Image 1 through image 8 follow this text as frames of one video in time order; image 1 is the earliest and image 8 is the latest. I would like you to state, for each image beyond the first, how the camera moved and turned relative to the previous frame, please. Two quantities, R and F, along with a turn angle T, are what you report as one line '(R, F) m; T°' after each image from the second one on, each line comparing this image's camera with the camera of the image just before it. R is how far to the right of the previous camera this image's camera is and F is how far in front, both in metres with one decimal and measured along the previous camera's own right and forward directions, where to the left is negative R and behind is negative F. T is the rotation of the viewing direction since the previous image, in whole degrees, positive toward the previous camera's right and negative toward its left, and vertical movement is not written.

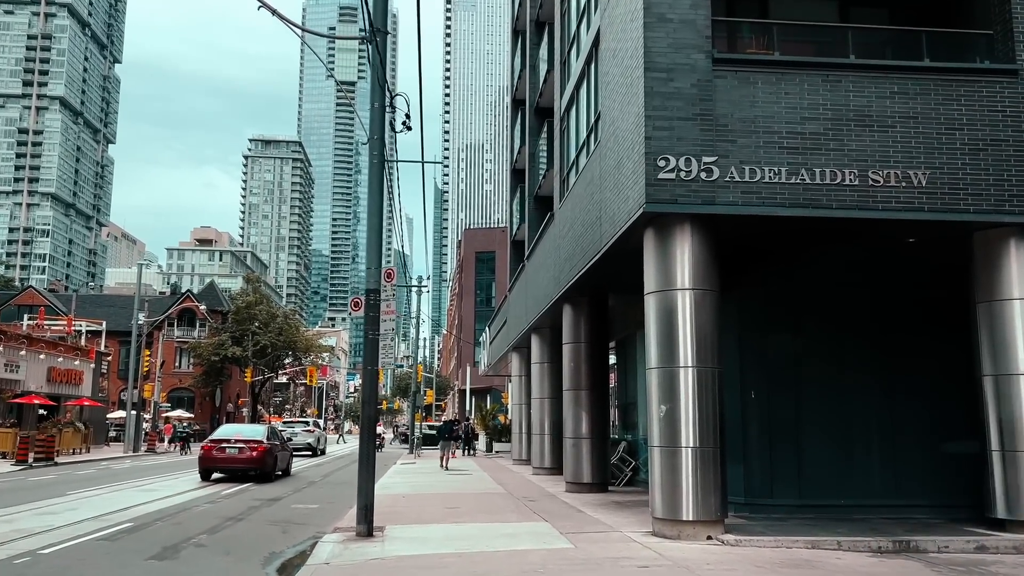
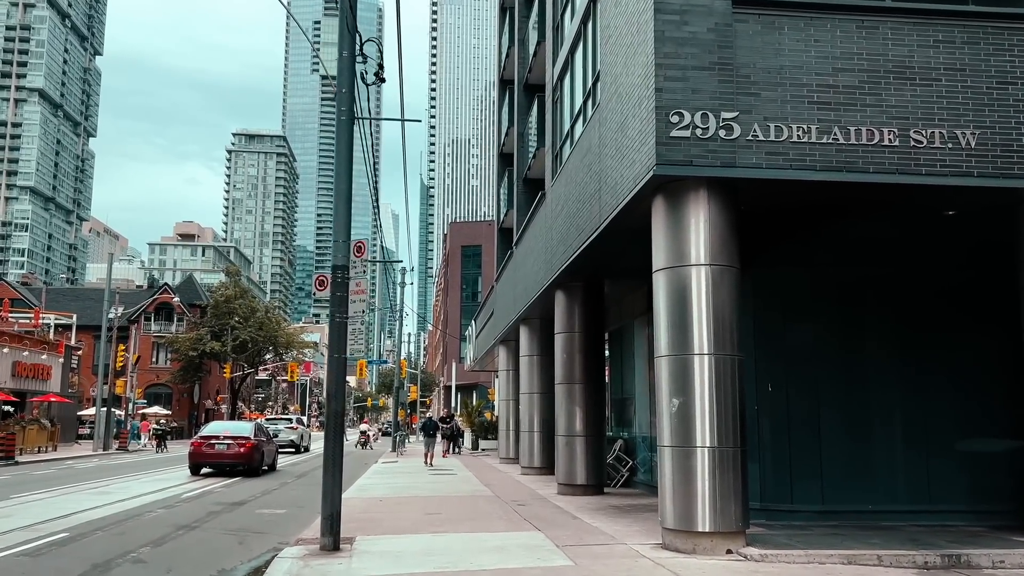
(0.0, +1.5) m; +1°
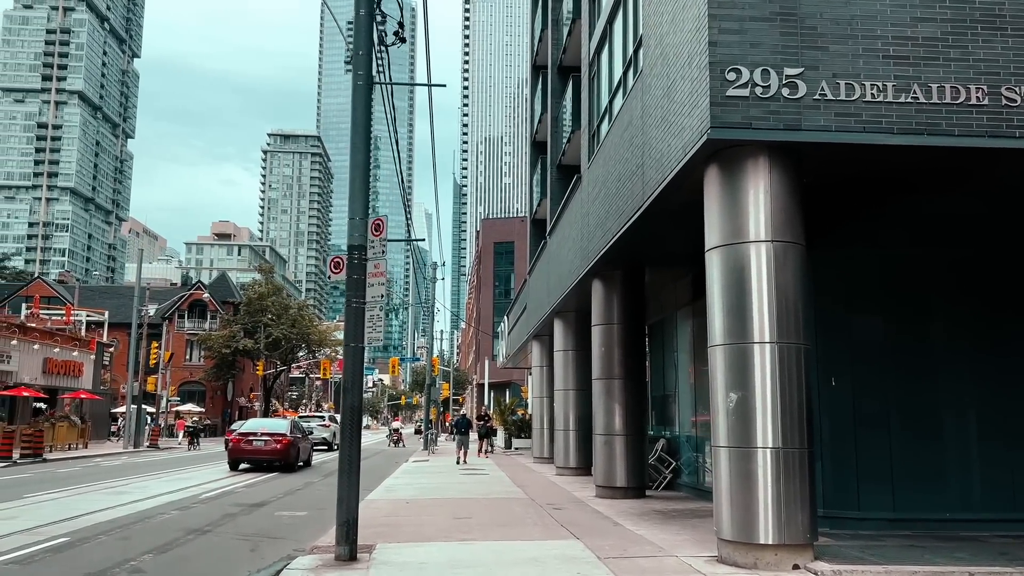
(0.0, +1.0) m; -2°
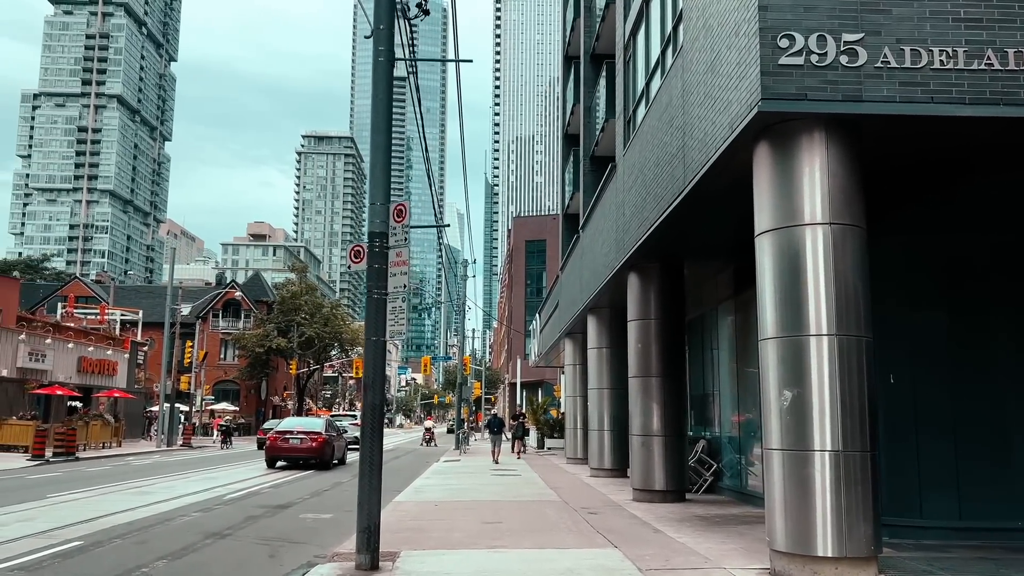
(0.0, +0.6) m; -2°
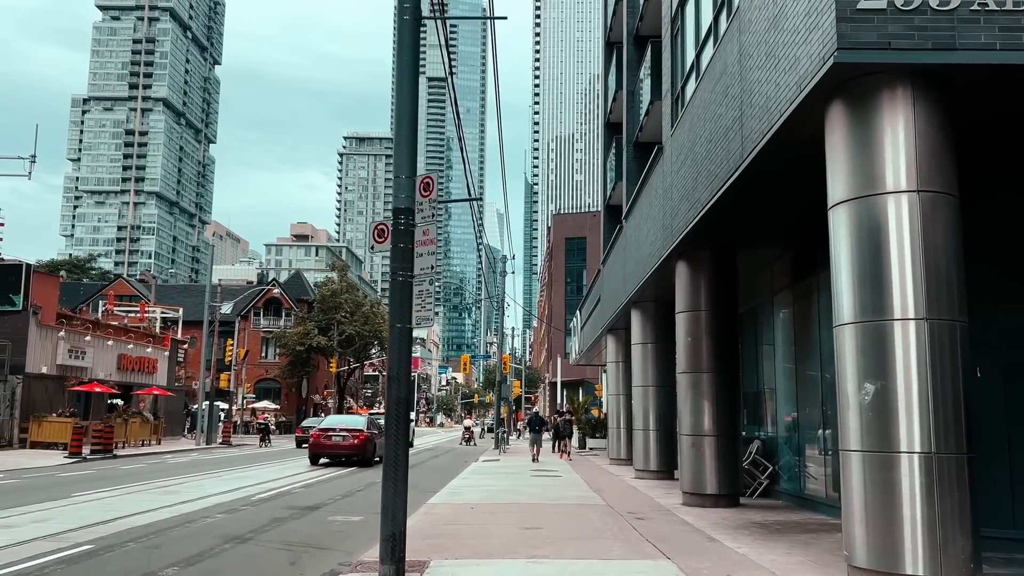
(0.0, +0.9) m; -3°
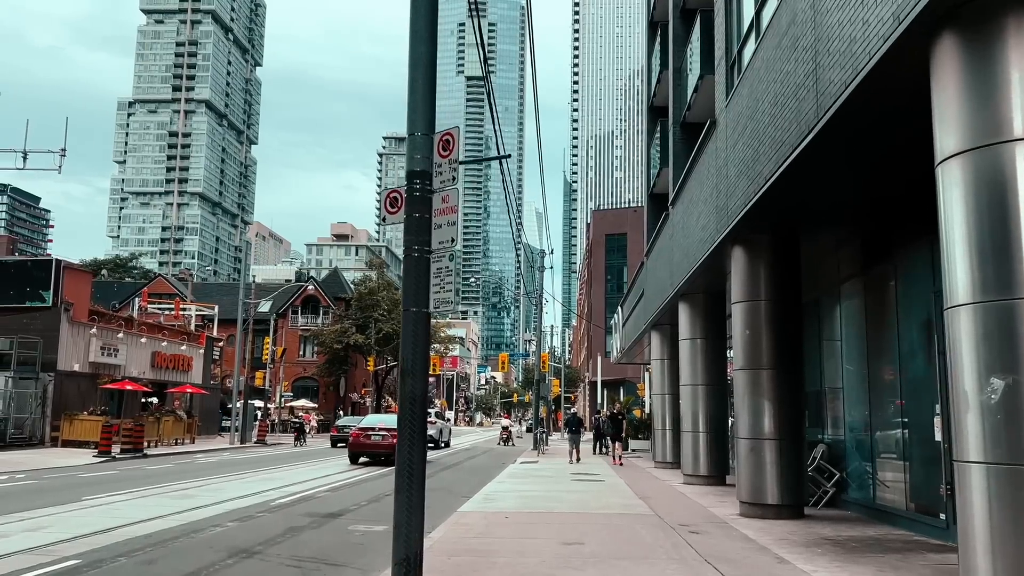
(0.0, +1.2) m; -3°
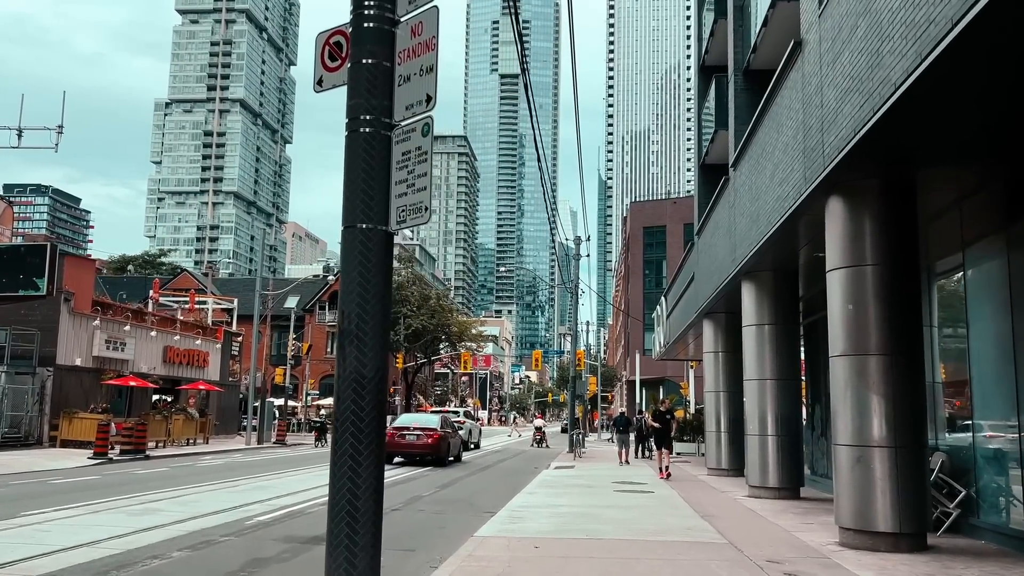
(0.0, +2.8) m; -2°
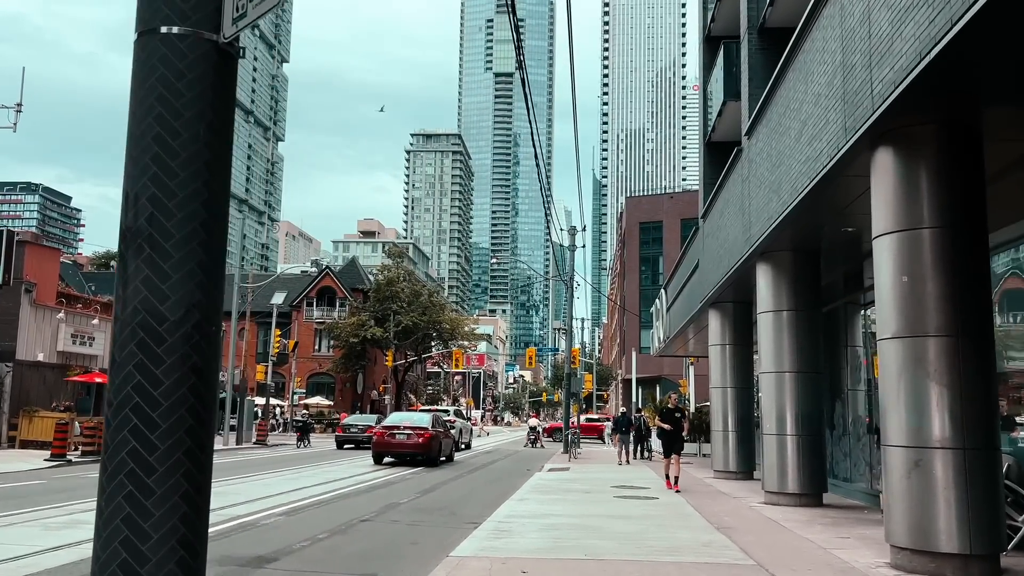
(+0.1, +1.7) m; 0°
